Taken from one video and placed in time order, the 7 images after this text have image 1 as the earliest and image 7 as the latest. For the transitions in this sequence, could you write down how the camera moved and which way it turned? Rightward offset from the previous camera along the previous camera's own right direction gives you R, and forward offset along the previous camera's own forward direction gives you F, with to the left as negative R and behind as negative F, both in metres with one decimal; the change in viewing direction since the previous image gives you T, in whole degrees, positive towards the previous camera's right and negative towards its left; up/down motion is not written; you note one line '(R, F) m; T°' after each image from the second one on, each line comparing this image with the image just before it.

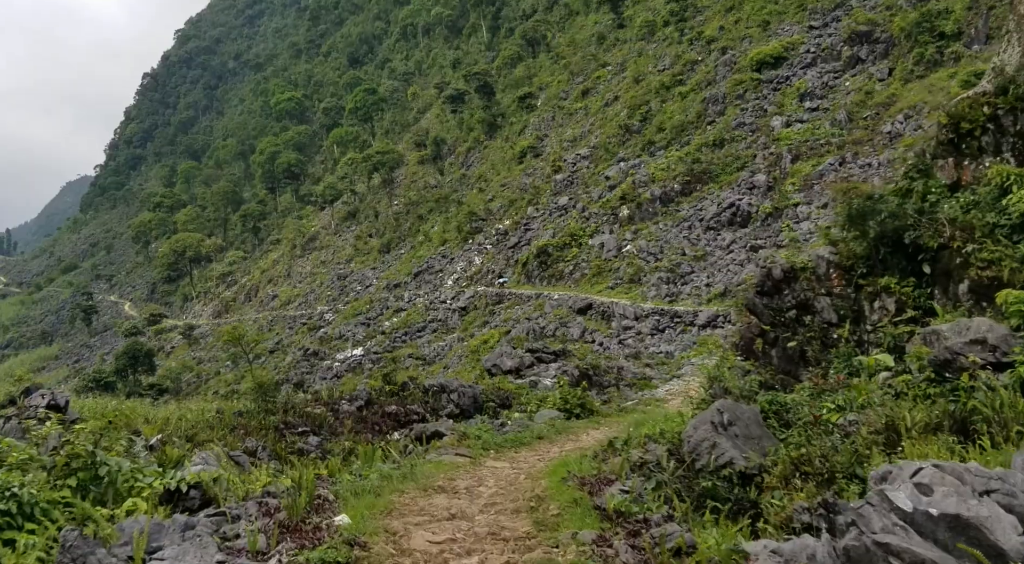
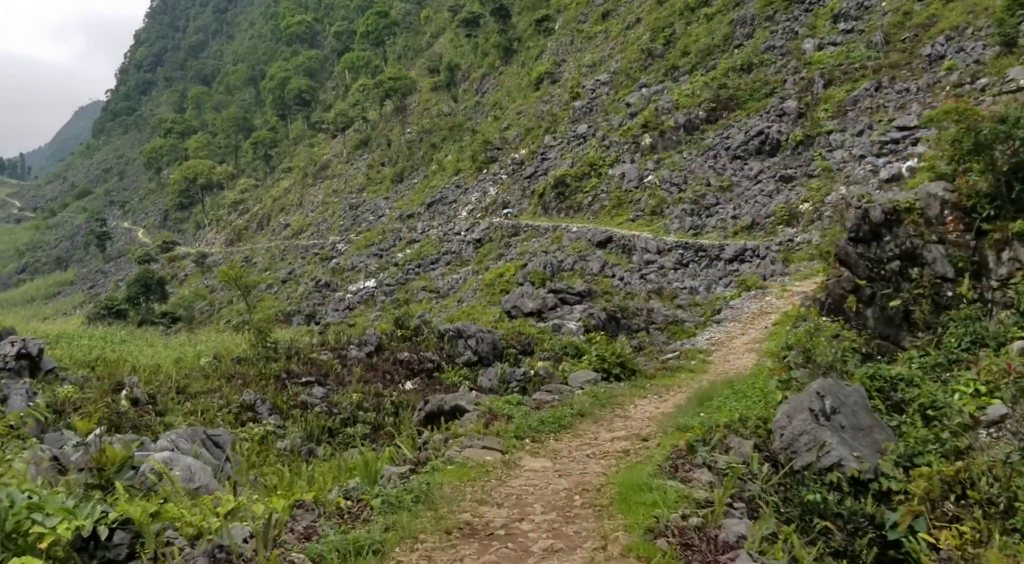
(-0.1, +1.0) m; -1°
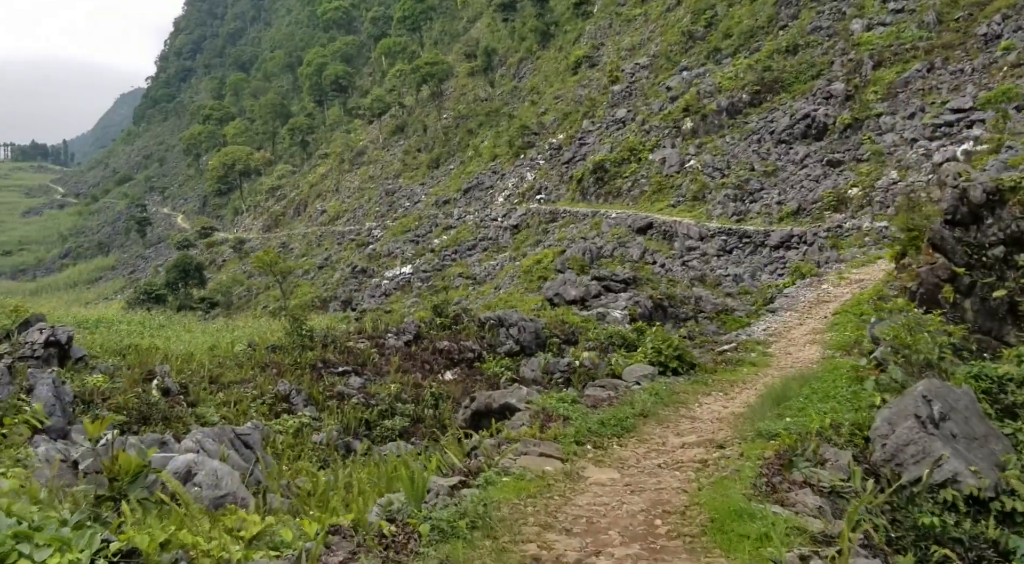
(-0.1, +0.4) m; -2°
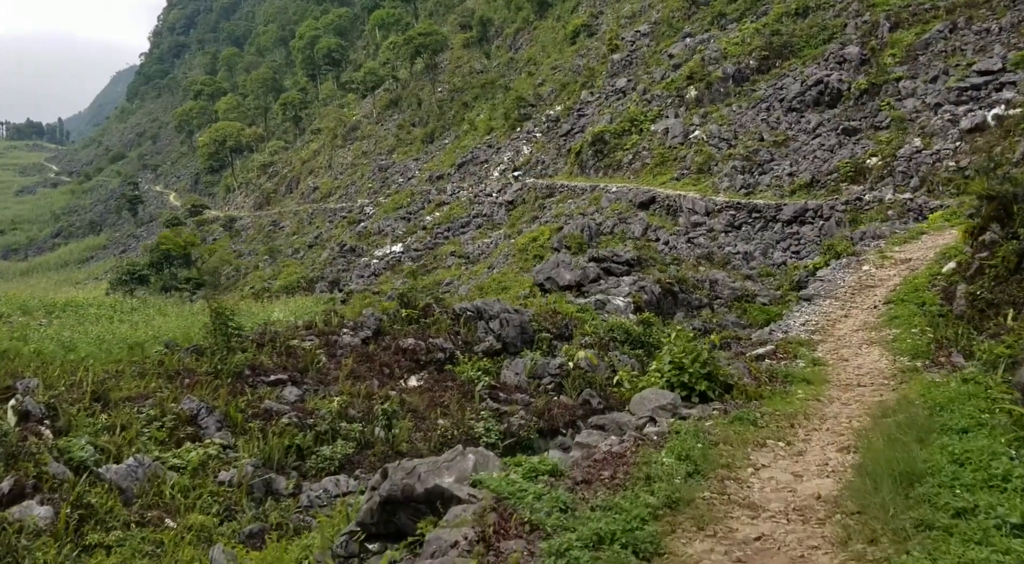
(+0.2, +1.6) m; 0°
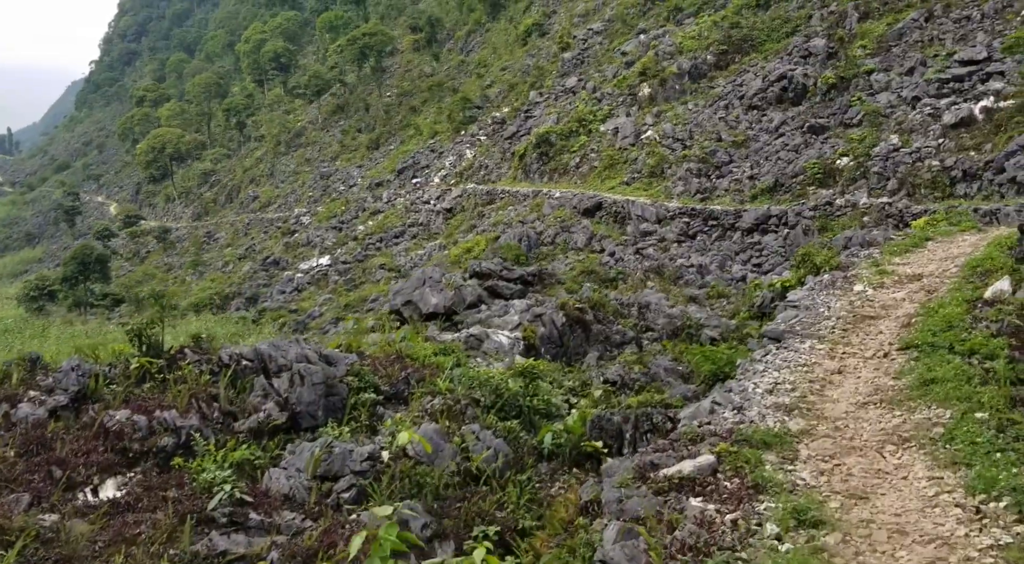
(+1.0, +2.9) m; +2°
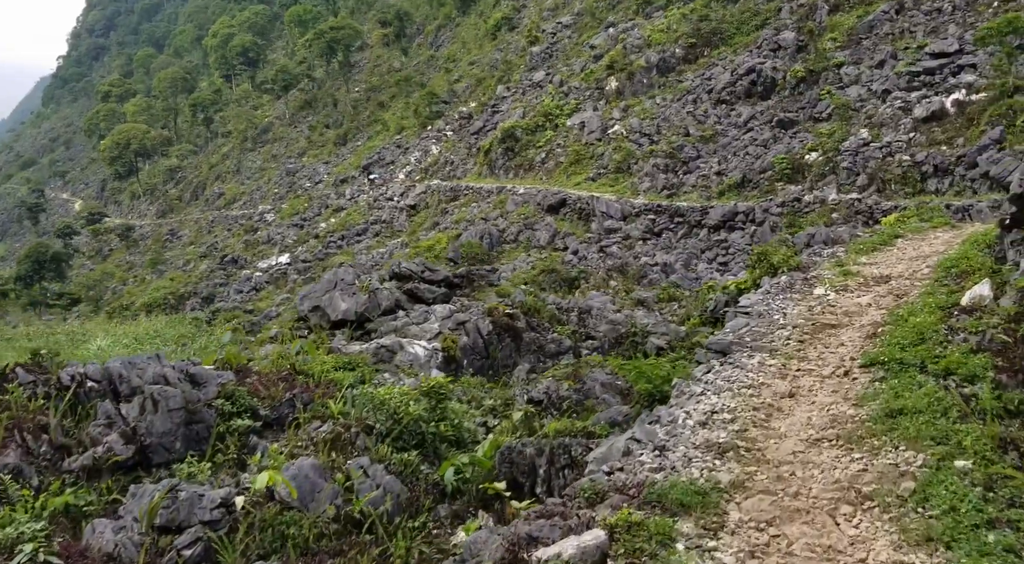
(+0.4, +0.8) m; +2°
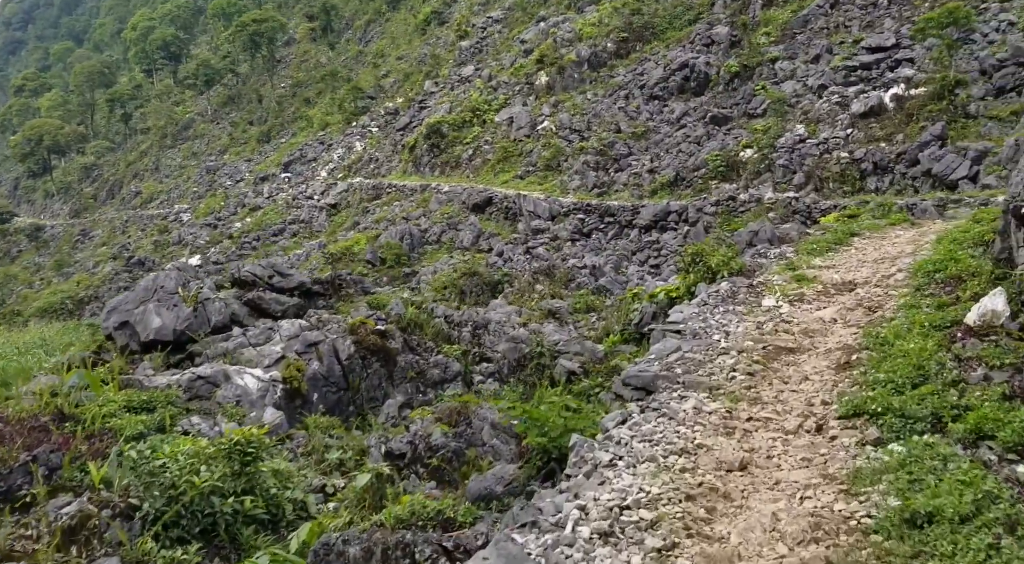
(+0.4, +1.3) m; +4°
